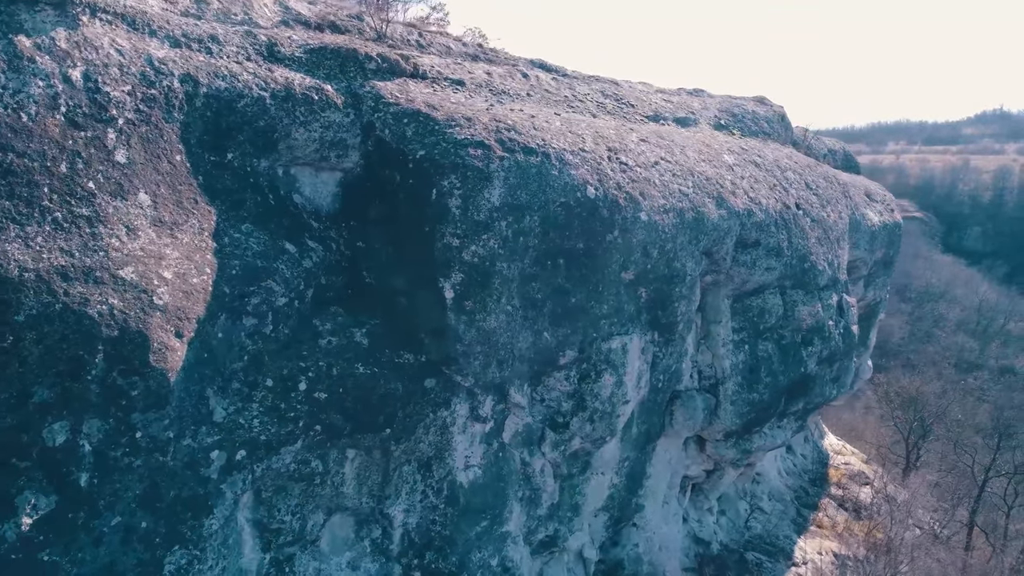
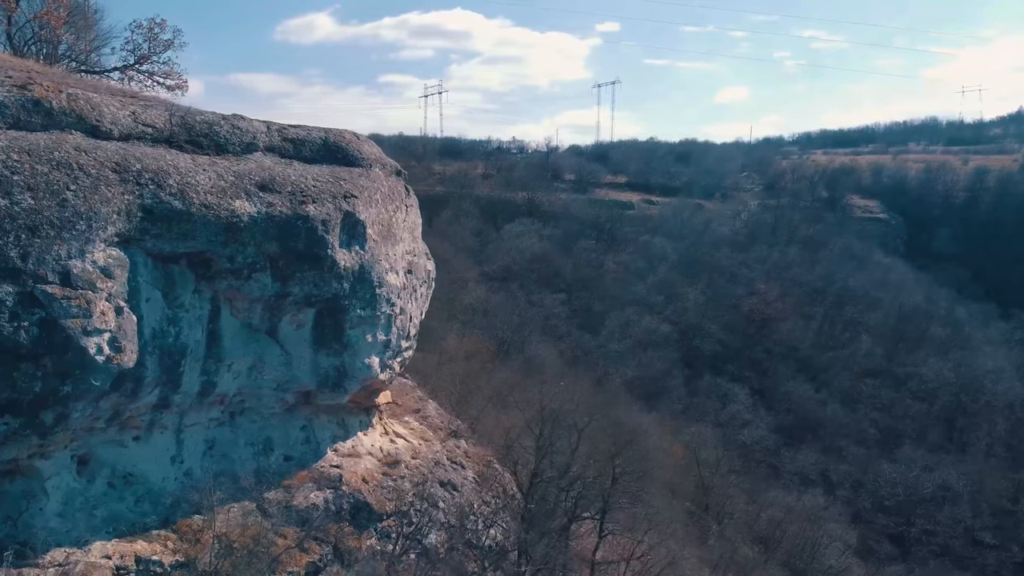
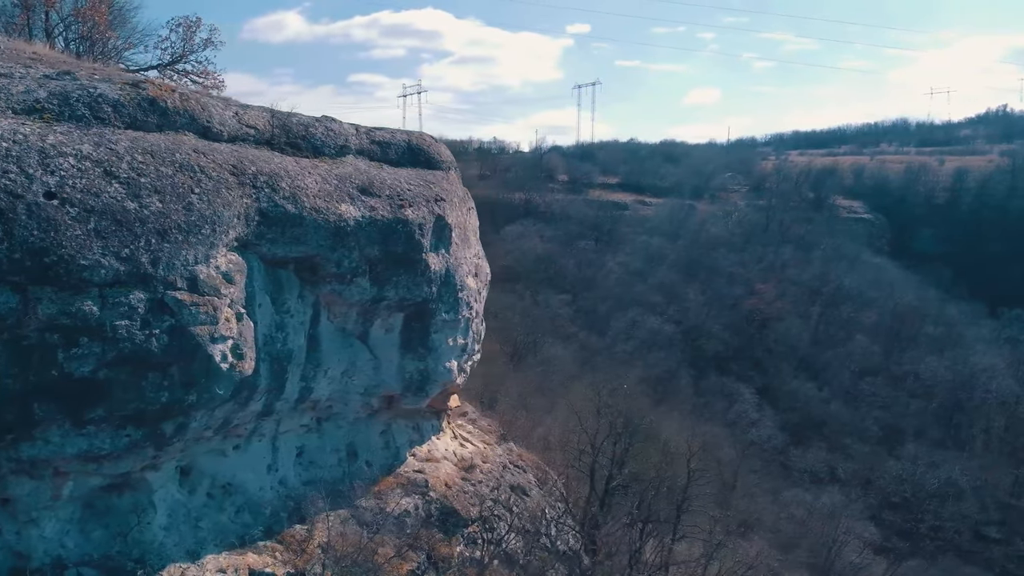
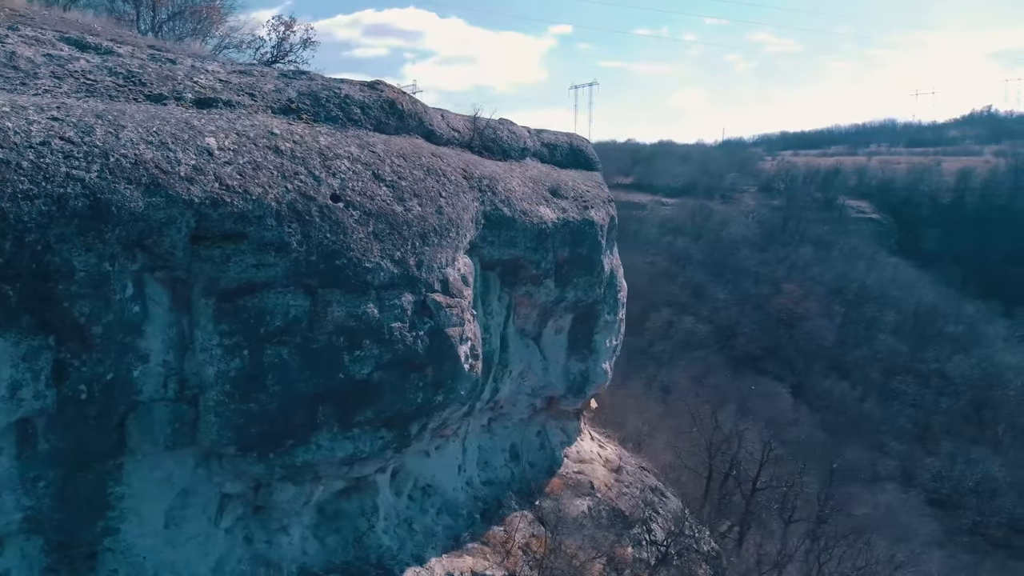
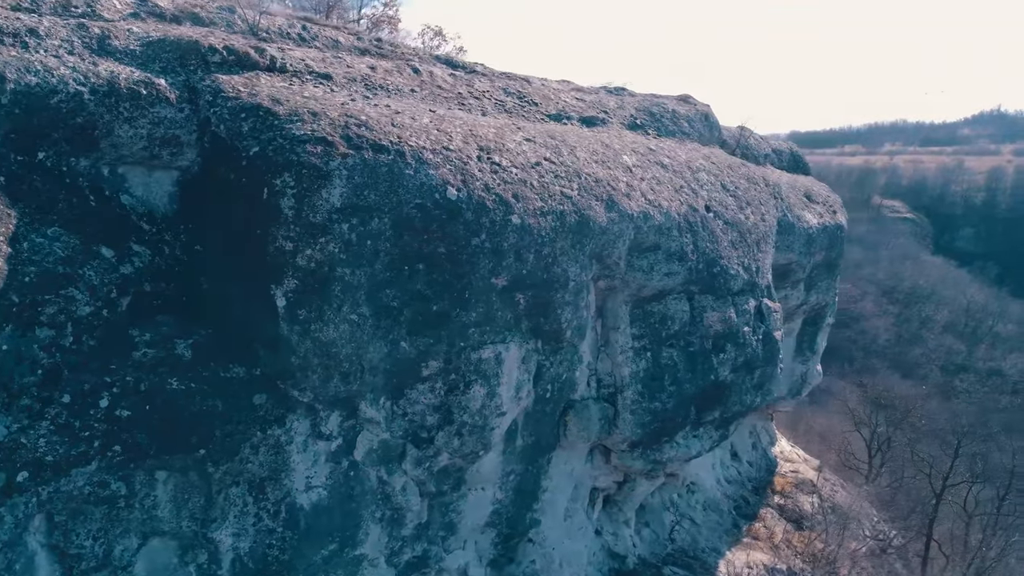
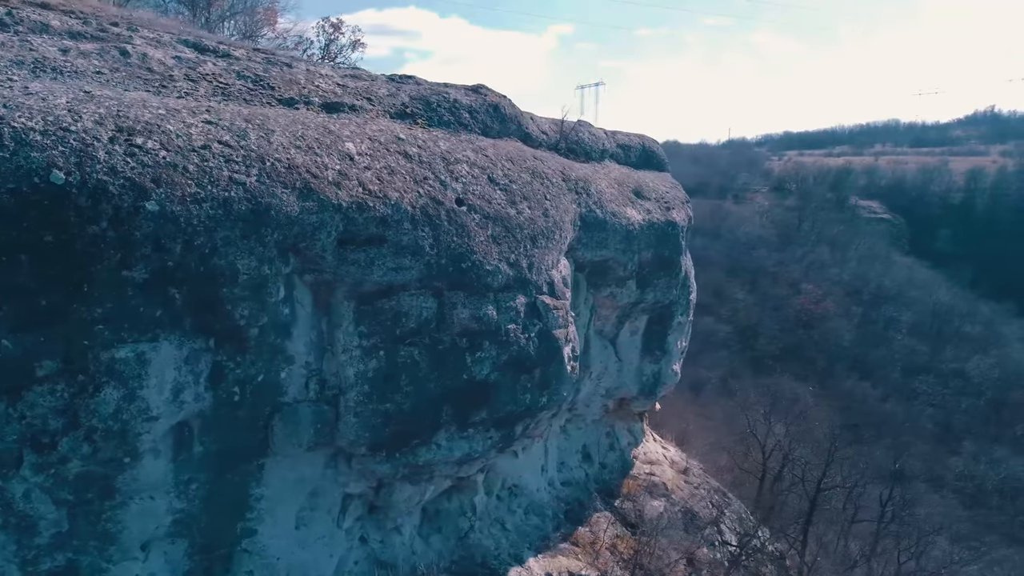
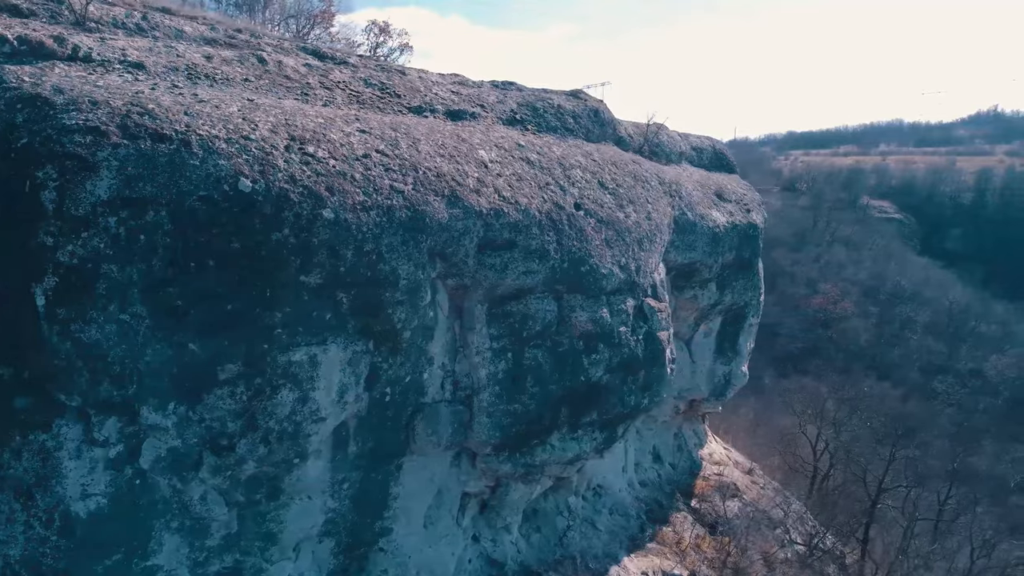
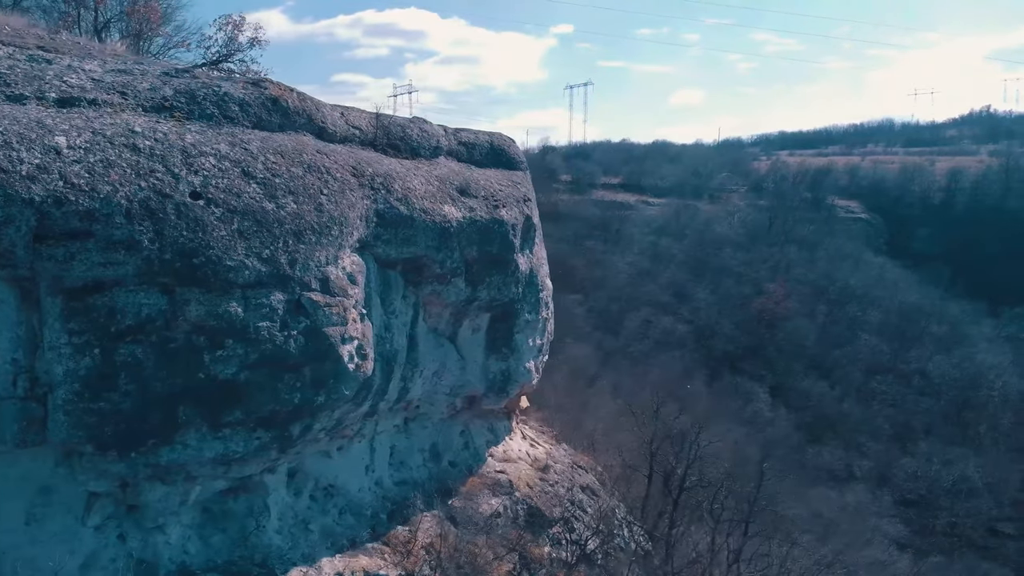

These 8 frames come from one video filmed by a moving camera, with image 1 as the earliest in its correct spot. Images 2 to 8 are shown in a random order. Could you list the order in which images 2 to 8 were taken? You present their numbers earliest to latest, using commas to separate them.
5, 7, 6, 4, 8, 3, 2
